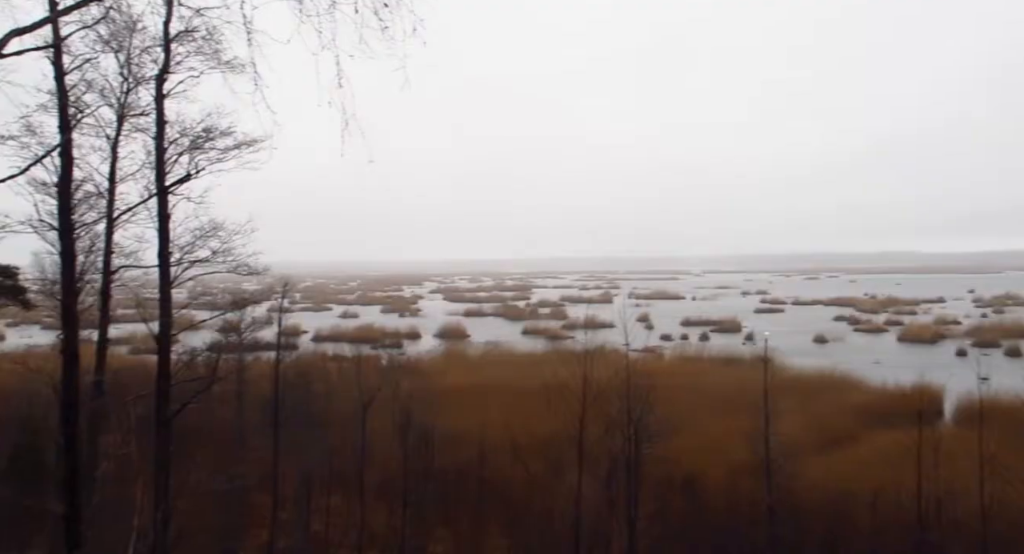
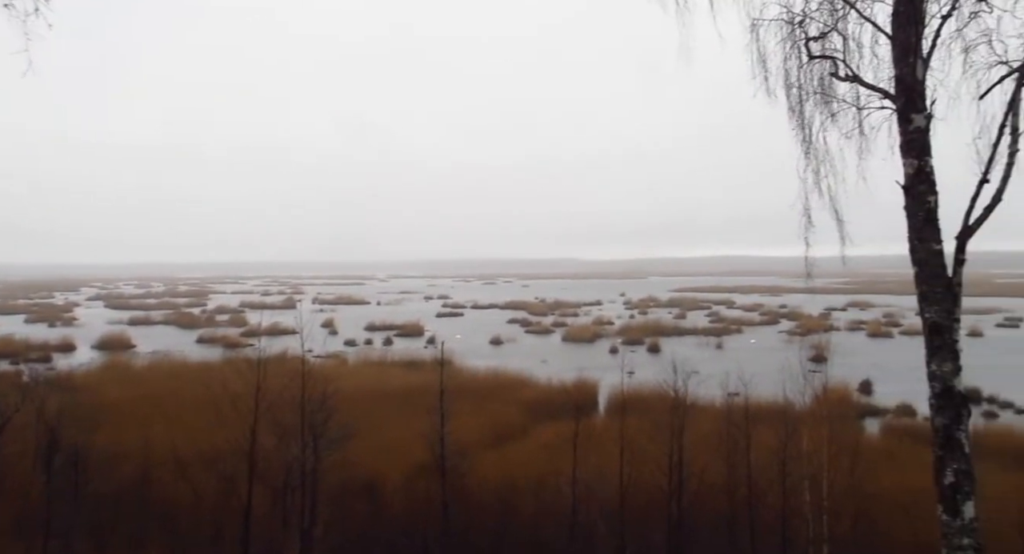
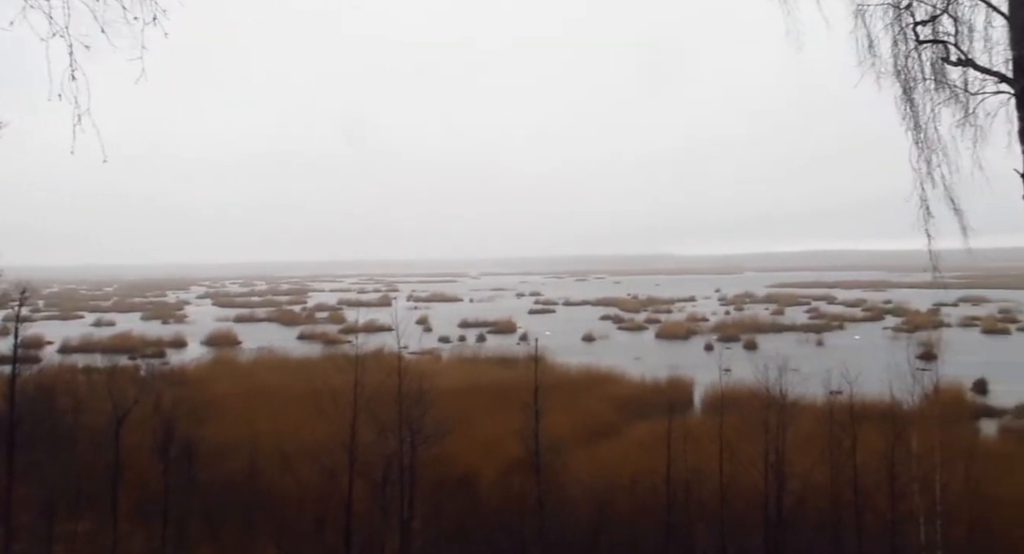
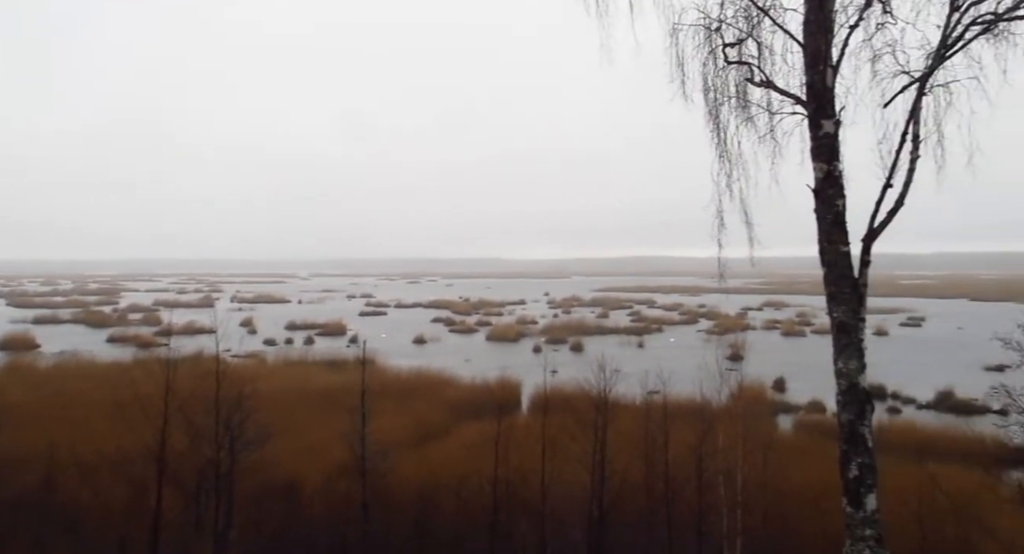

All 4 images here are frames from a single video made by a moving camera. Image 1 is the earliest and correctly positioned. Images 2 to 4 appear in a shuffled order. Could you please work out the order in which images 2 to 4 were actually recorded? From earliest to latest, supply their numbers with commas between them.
3, 2, 4
